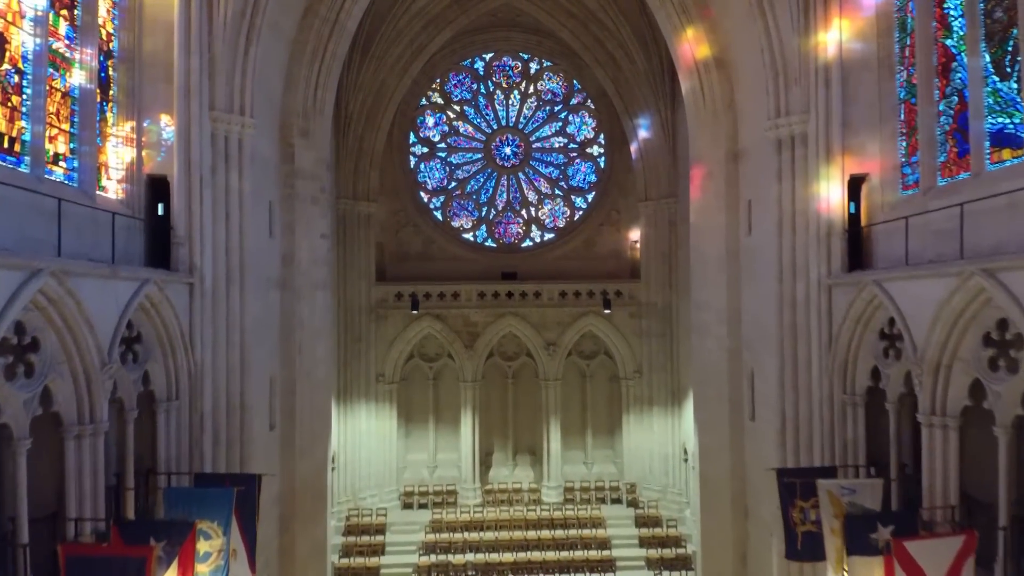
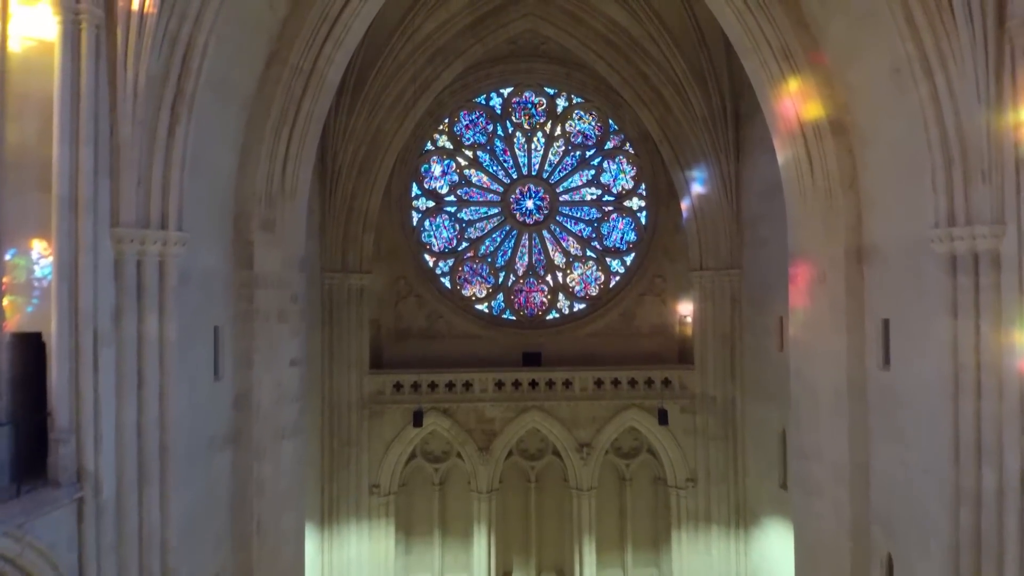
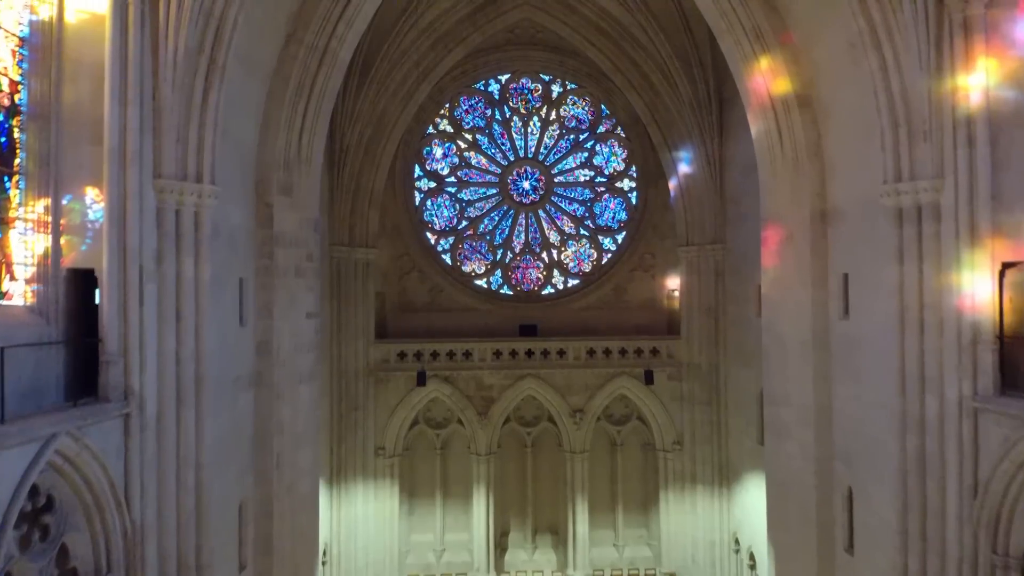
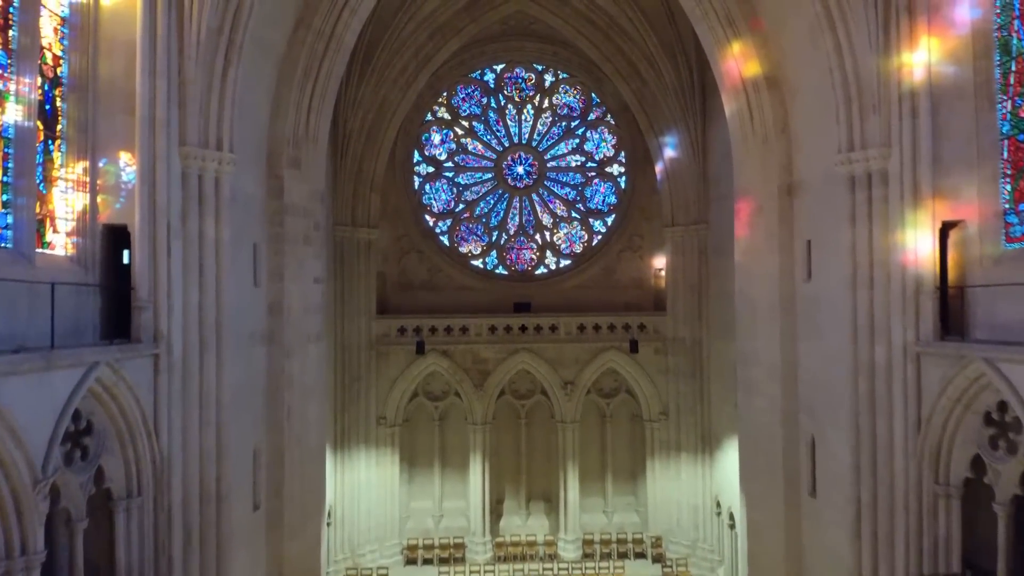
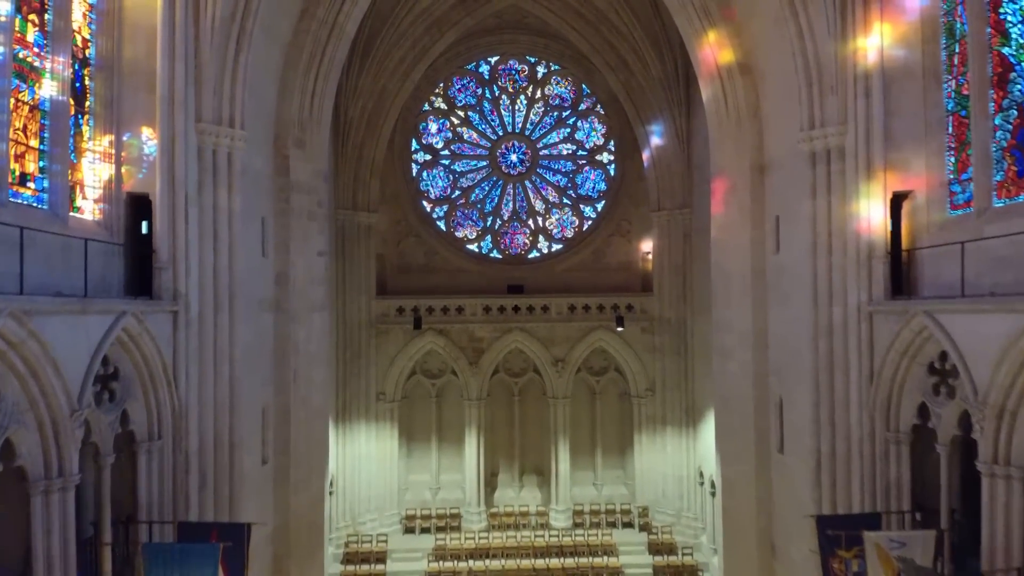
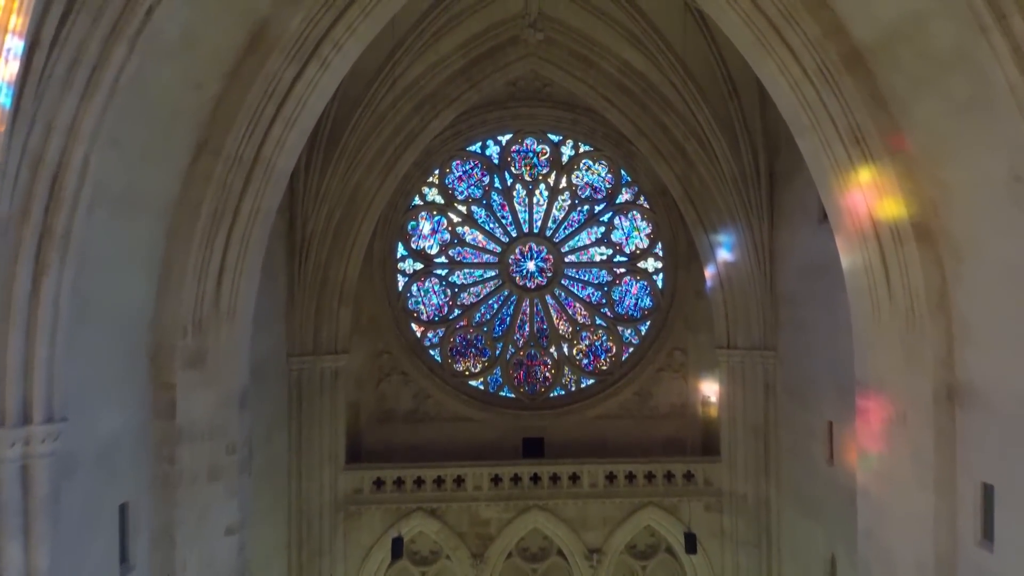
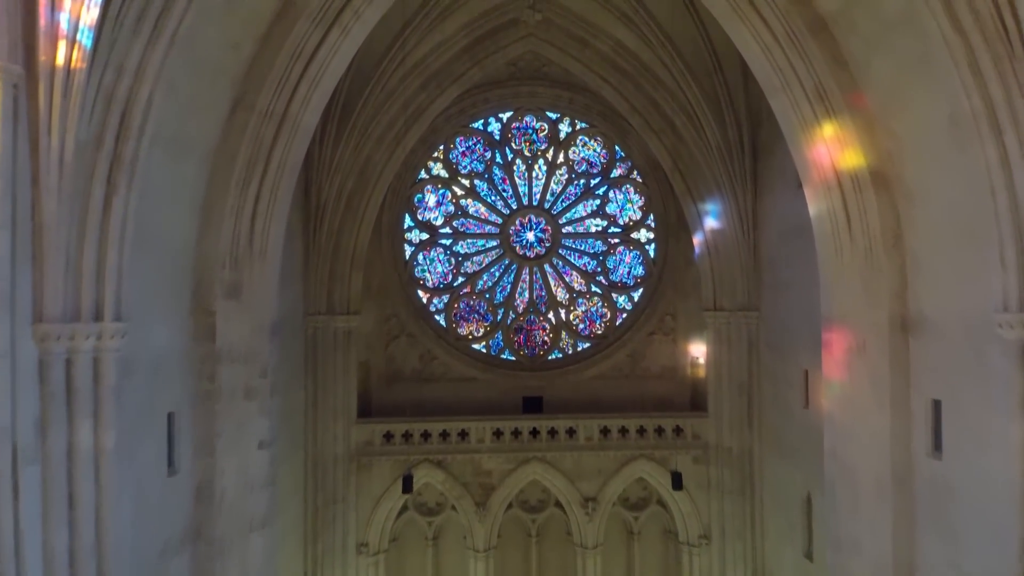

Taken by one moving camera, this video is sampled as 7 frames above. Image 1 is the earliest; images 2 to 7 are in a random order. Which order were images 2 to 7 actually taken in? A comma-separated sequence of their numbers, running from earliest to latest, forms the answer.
5, 4, 3, 2, 7, 6
